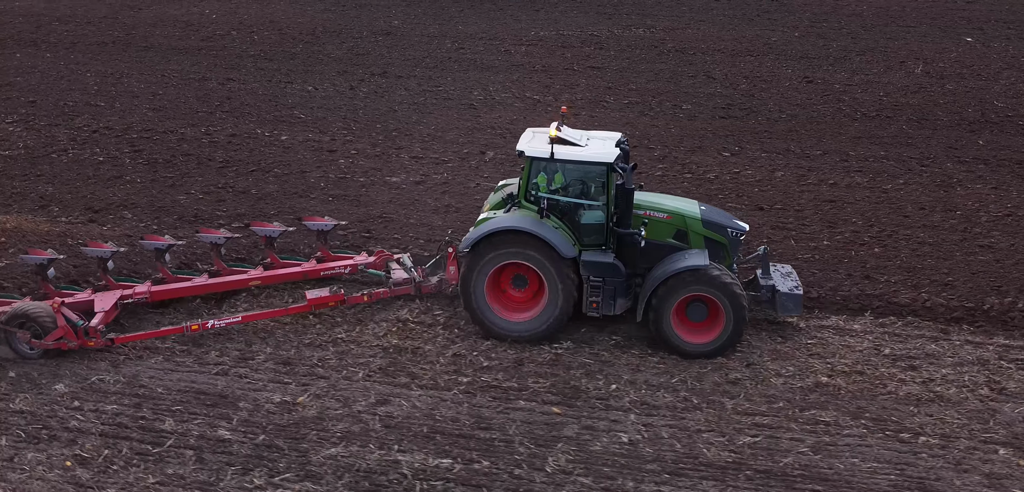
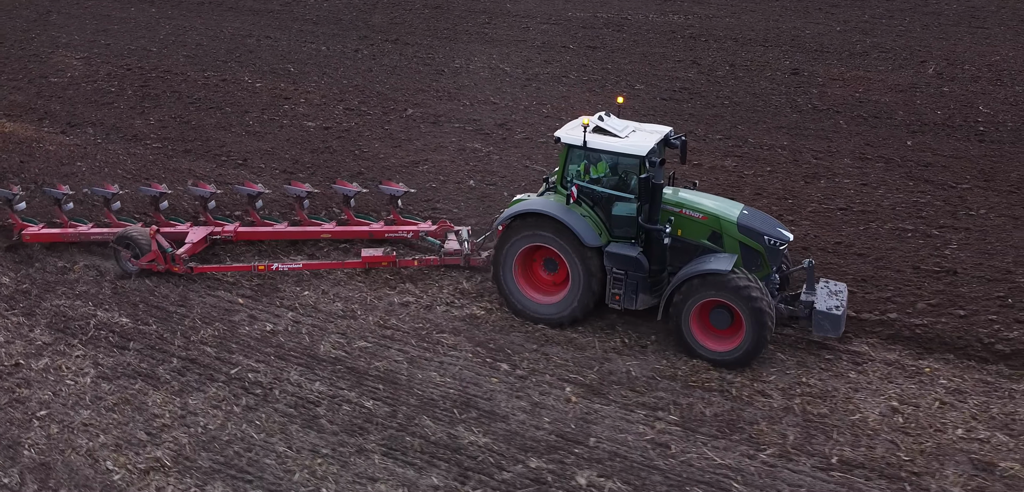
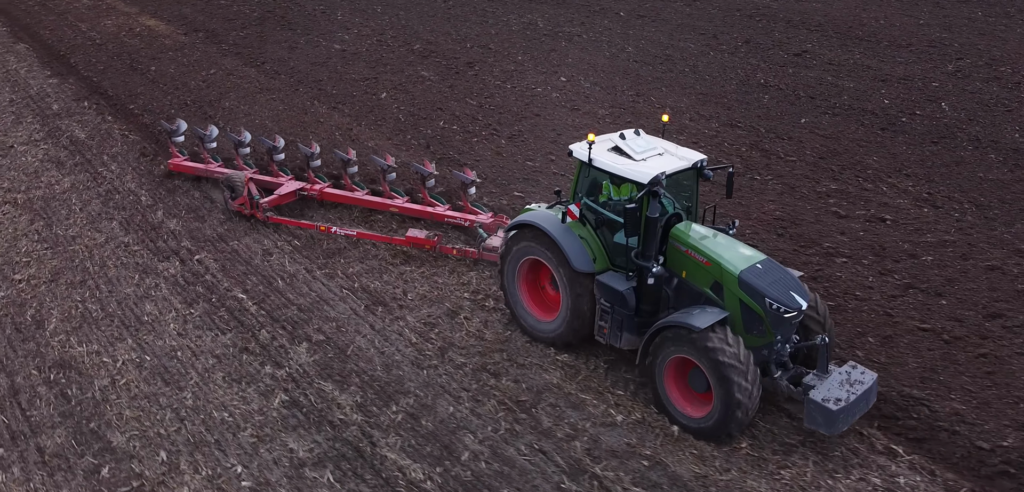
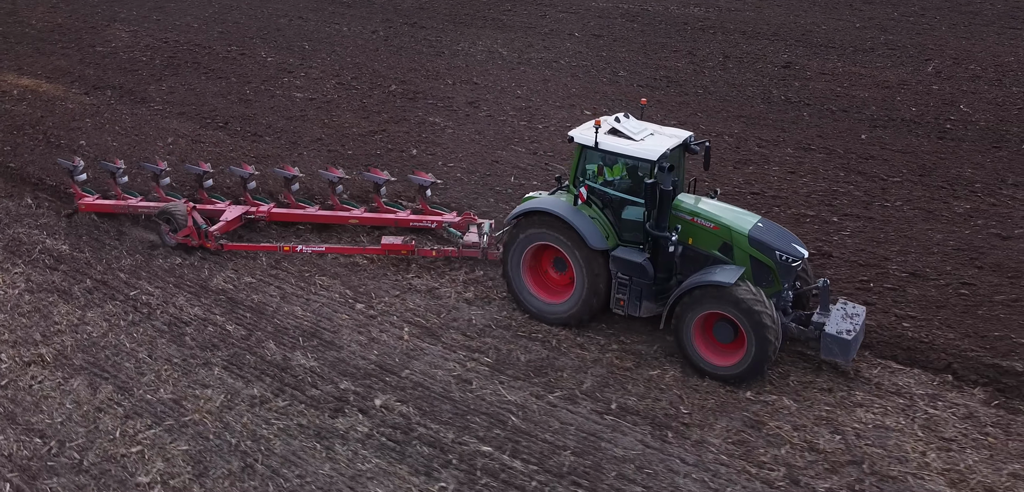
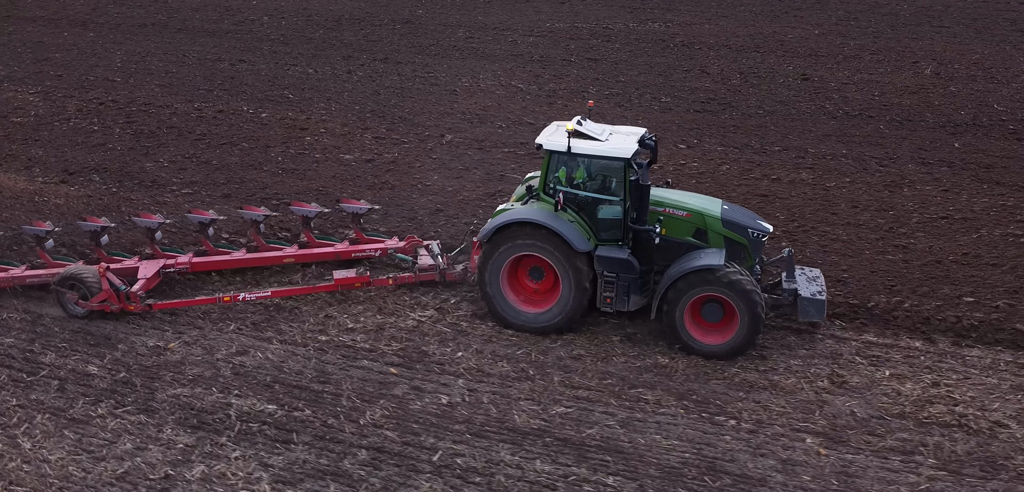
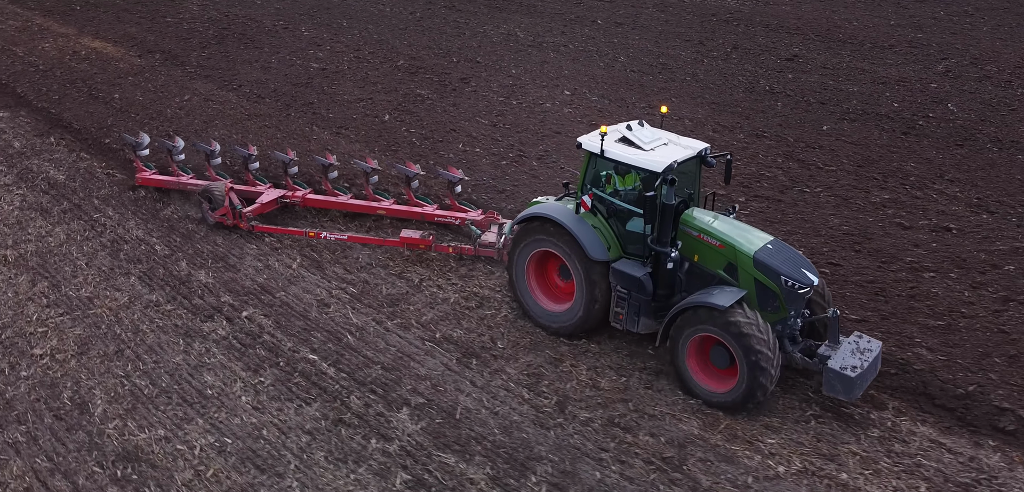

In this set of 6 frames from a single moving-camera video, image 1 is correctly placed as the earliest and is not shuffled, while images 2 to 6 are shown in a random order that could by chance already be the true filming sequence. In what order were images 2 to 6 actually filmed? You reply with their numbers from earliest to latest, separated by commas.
5, 2, 4, 6, 3
